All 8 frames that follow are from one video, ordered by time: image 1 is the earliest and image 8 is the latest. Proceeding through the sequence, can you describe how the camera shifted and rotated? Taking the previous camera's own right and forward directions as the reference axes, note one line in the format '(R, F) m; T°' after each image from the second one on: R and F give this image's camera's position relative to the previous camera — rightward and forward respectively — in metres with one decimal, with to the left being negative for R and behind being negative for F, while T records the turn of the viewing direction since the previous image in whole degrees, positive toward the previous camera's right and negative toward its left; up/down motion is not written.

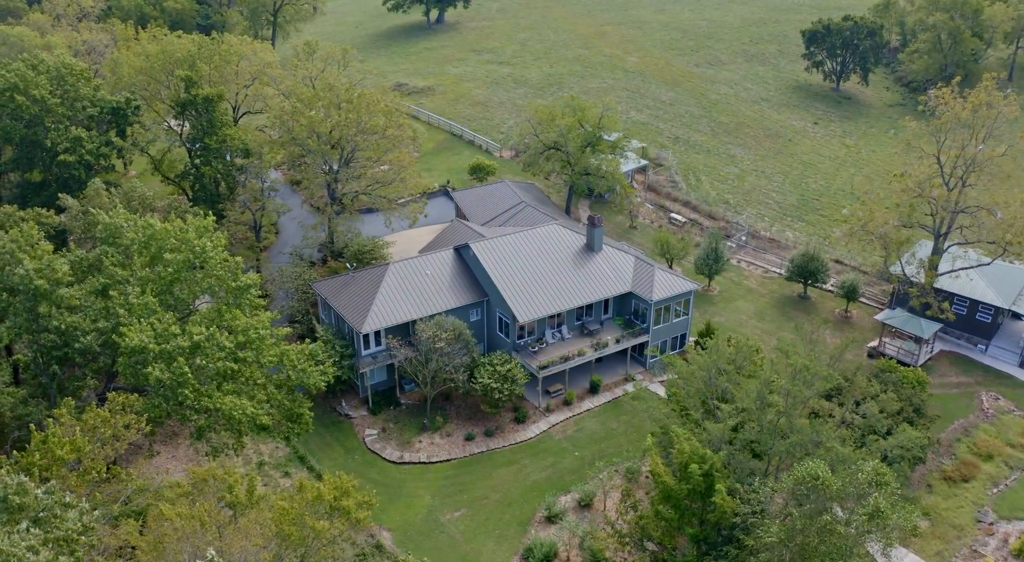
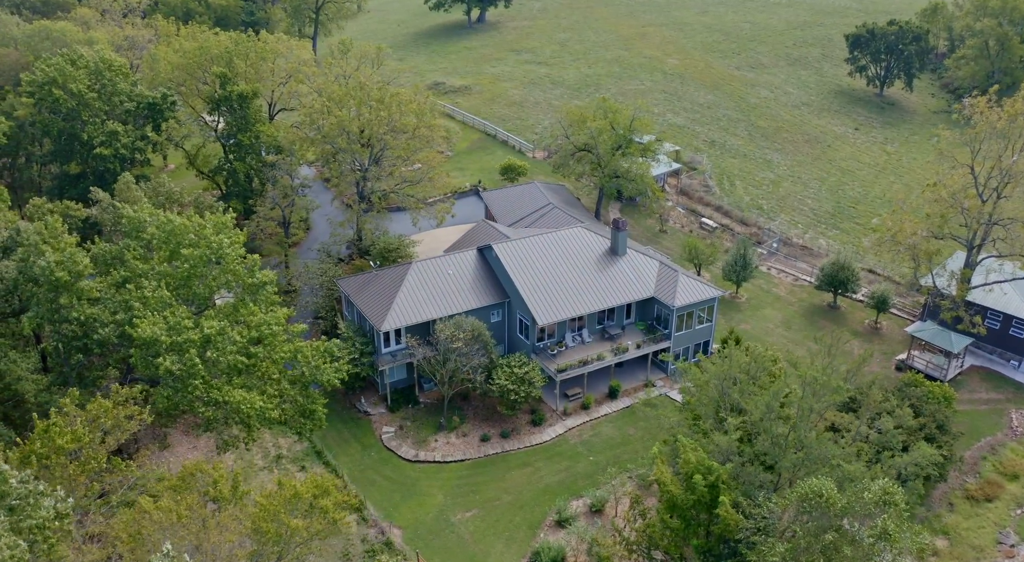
(+1.1, +0.1) m; -3°
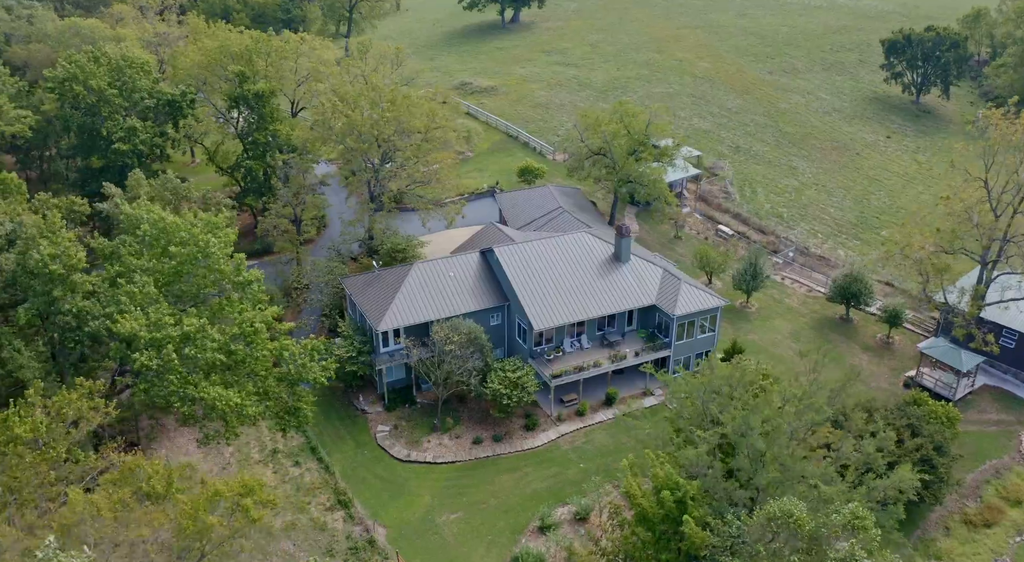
(+2.3, +0.1) m; -3°
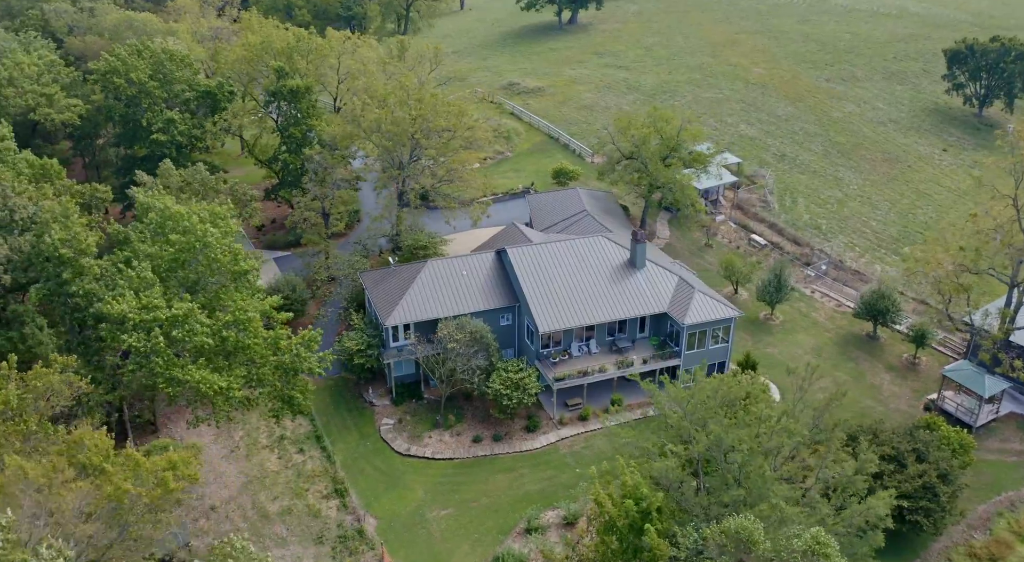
(+3.0, 0.0) m; -5°
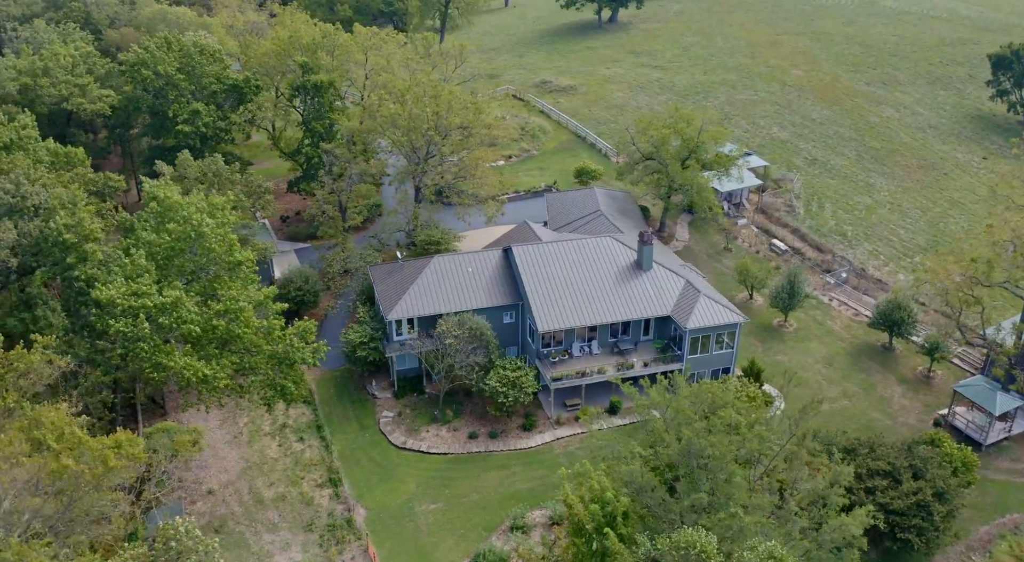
(+2.4, 0.0) m; -4°
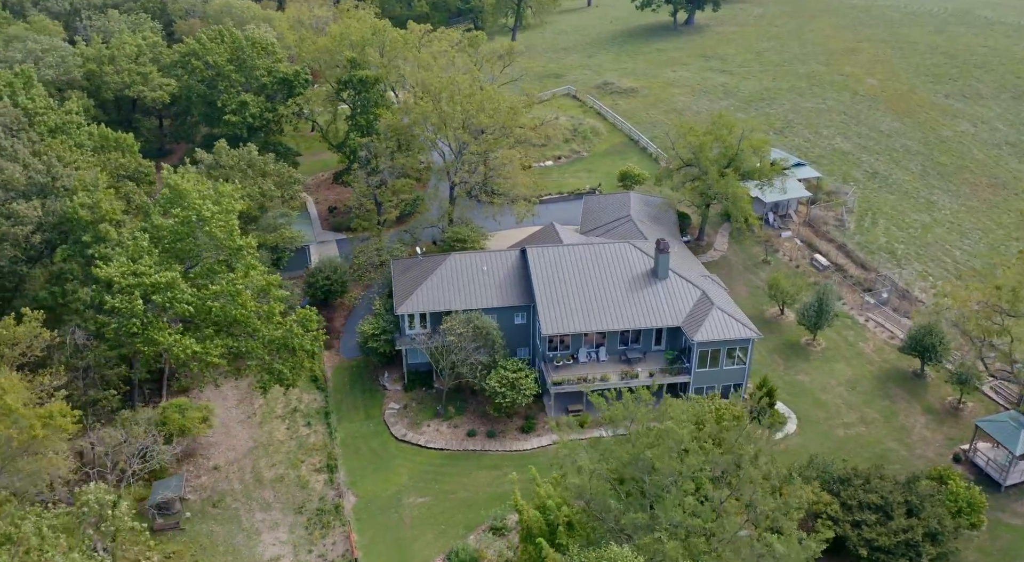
(+4.1, +0.2) m; -7°
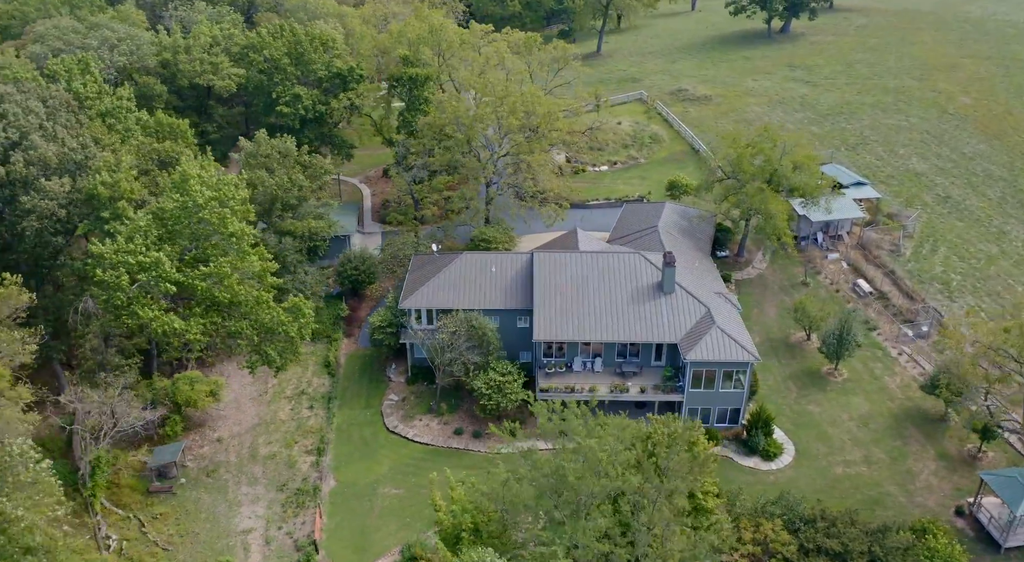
(+5.8, +0.4) m; -8°
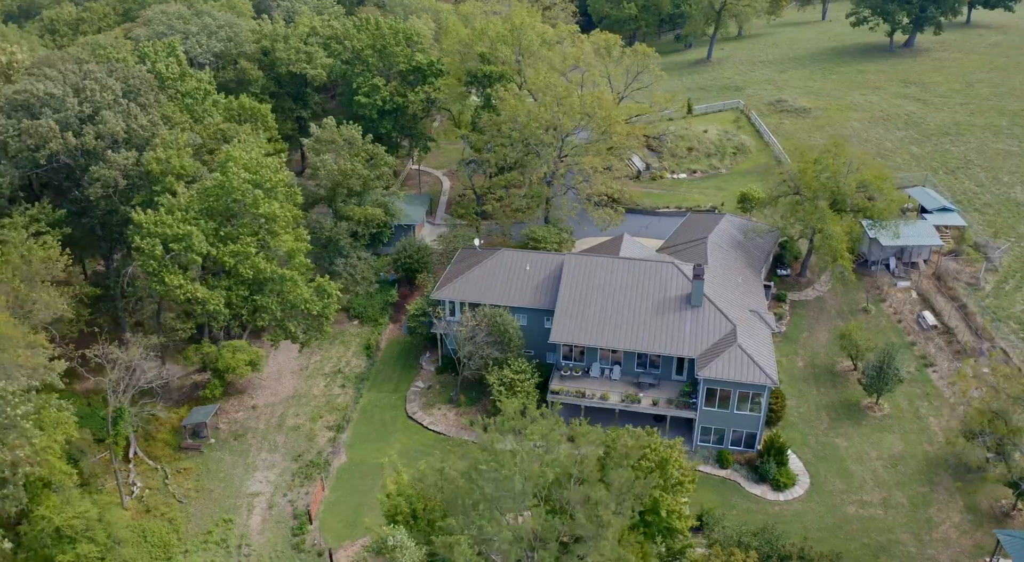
(+5.3, +0.2) m; -9°
